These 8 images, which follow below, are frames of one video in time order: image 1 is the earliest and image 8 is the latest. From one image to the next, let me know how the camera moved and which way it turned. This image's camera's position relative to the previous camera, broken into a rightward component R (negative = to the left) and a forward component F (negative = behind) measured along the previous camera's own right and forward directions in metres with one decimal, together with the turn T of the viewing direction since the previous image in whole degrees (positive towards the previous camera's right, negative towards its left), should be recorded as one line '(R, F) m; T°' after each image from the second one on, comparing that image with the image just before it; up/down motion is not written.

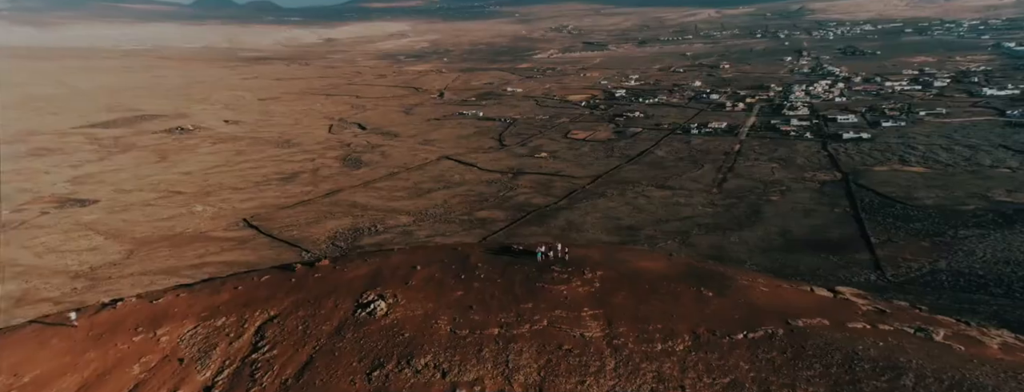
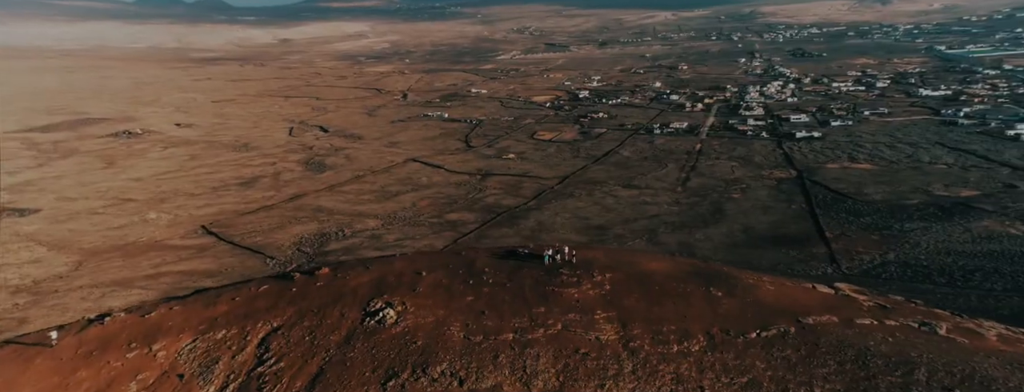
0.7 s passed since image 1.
(-1.2, -0.2) m; +5°
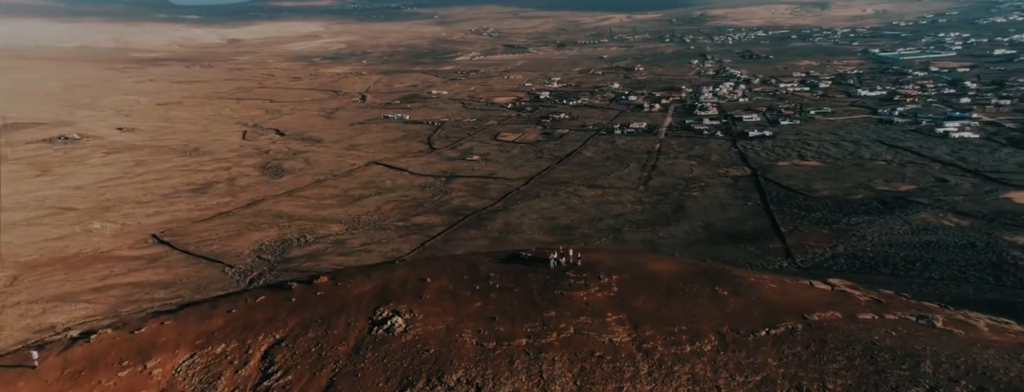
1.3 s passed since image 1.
(-1.3, -0.1) m; +5°
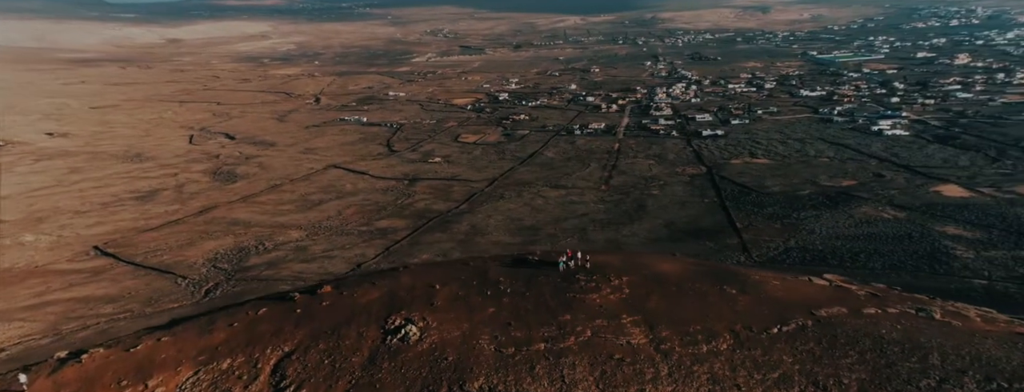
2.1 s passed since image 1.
(-1.4, 0.0) m; +6°
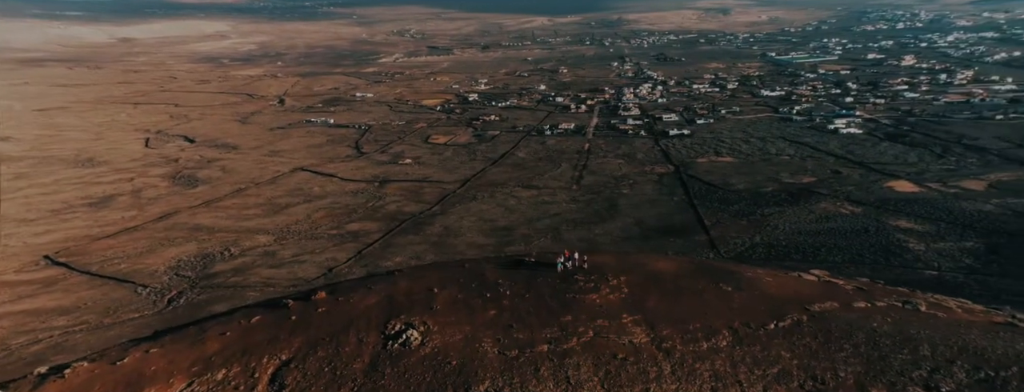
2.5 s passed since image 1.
(-0.9, 0.0) m; +4°
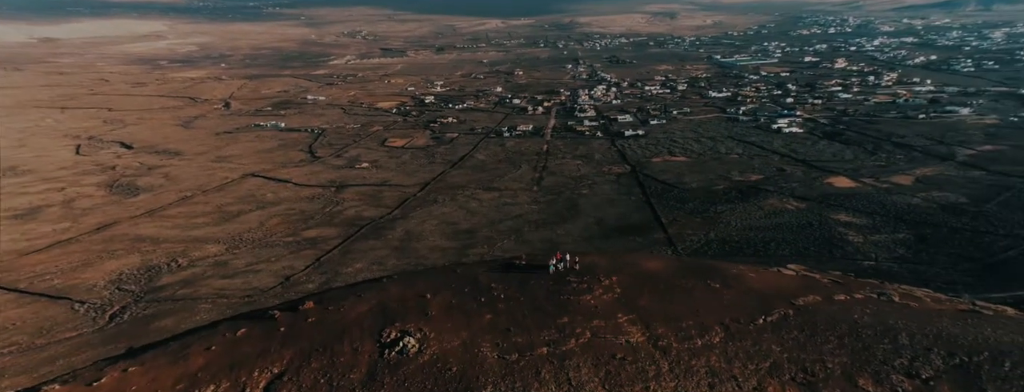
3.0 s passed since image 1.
(-1.1, +0.2) m; +6°
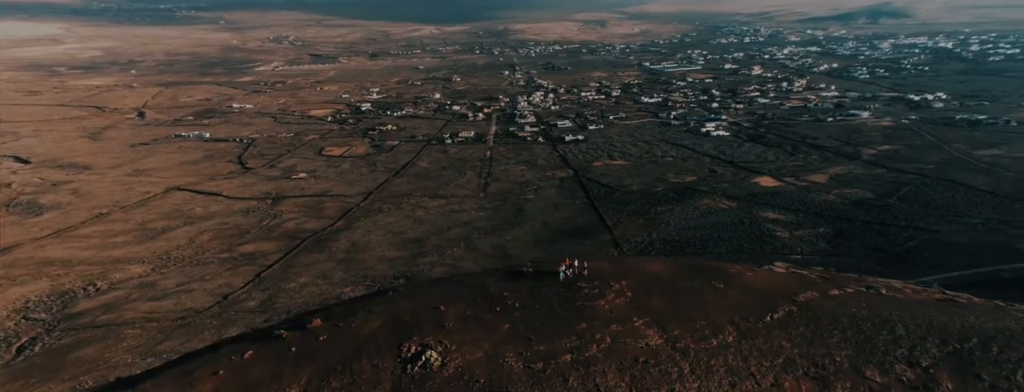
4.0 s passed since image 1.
(-1.6, +0.5) m; +8°
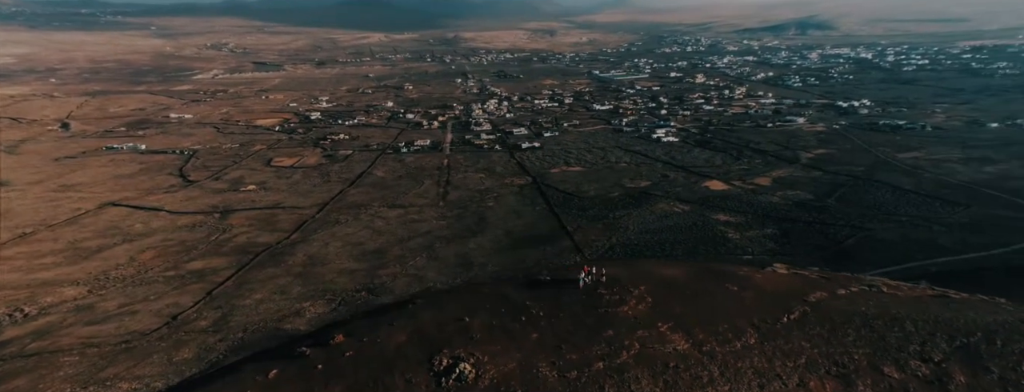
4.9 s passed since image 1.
(-1.2, +0.6) m; +6°
